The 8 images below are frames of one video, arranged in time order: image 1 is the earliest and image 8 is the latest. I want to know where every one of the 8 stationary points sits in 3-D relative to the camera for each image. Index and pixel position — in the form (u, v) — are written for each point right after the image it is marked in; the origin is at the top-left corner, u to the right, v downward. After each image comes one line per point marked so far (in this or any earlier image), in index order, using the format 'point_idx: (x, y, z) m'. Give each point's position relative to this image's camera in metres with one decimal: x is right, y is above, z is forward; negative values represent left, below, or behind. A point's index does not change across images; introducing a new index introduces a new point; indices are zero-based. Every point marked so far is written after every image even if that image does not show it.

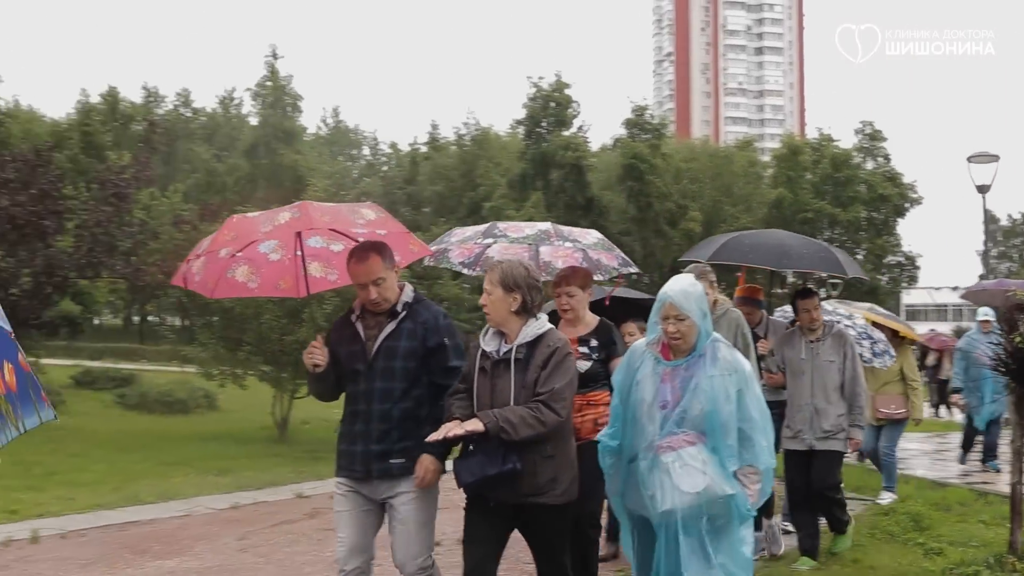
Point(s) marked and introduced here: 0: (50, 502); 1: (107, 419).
0: (-3.9, -1.8, +8.6) m
1: (-6.0, -2.0, +15.2) m
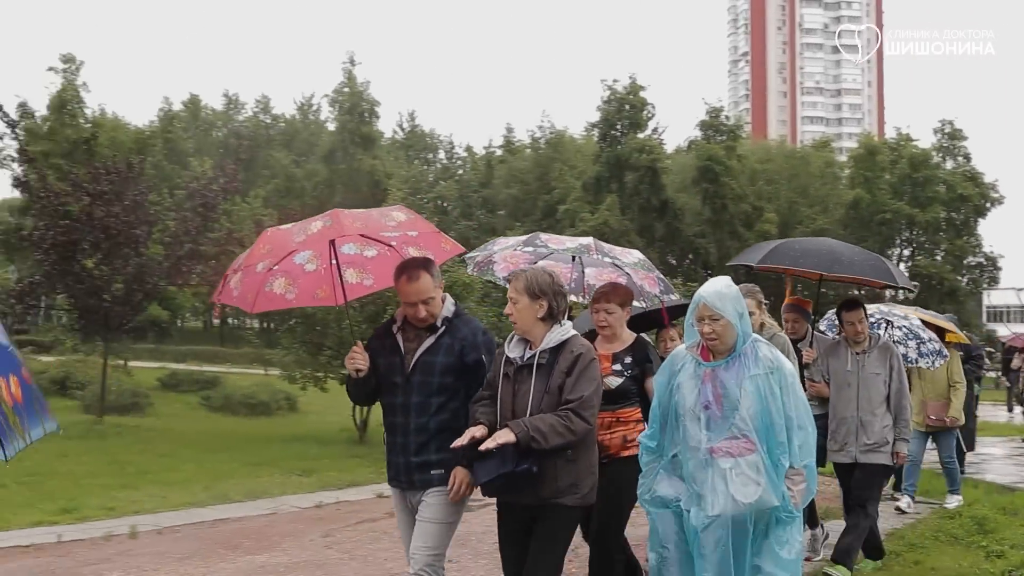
0: (-3.2, -1.9, +9.1) m
1: (-4.9, -2.1, +15.9) m
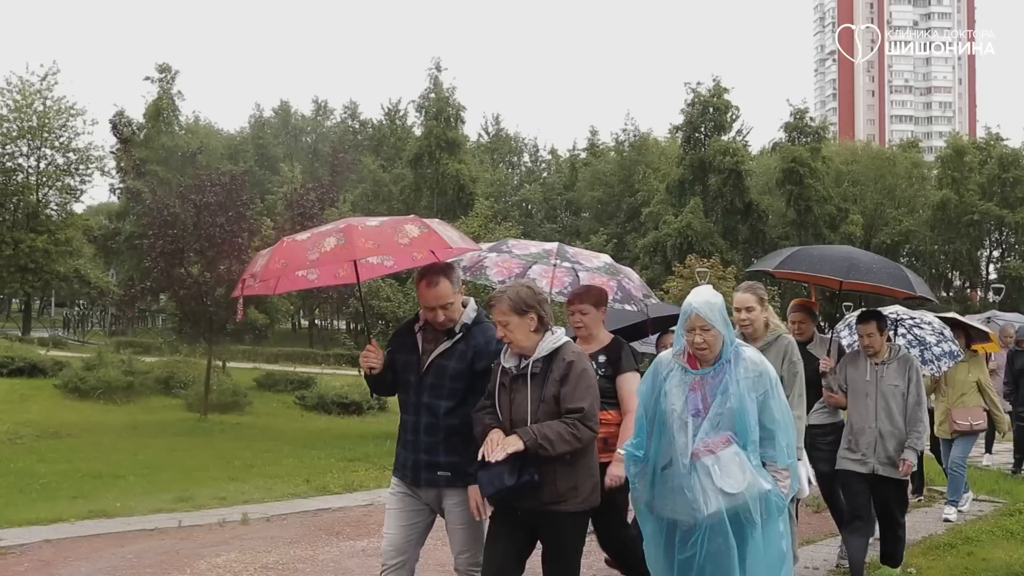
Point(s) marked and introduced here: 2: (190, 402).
0: (-2.5, -2.0, +9.9) m
1: (-3.6, -2.1, +16.8) m
2: (-5.2, -1.8, +16.5) m
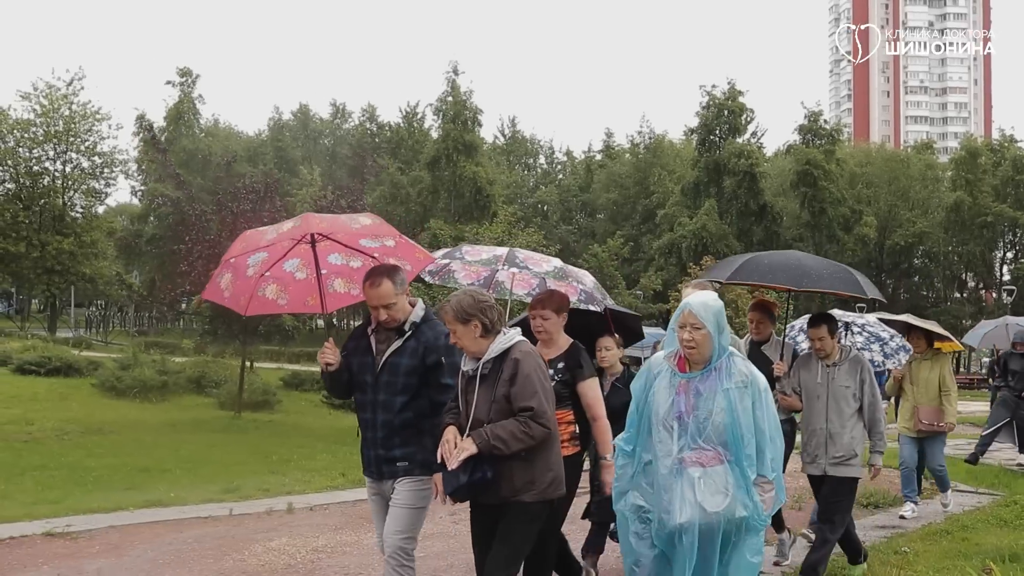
0: (-2.2, -2.0, +10.5) m
1: (-3.2, -2.2, +17.4) m
2: (-4.9, -1.9, +17.1) m
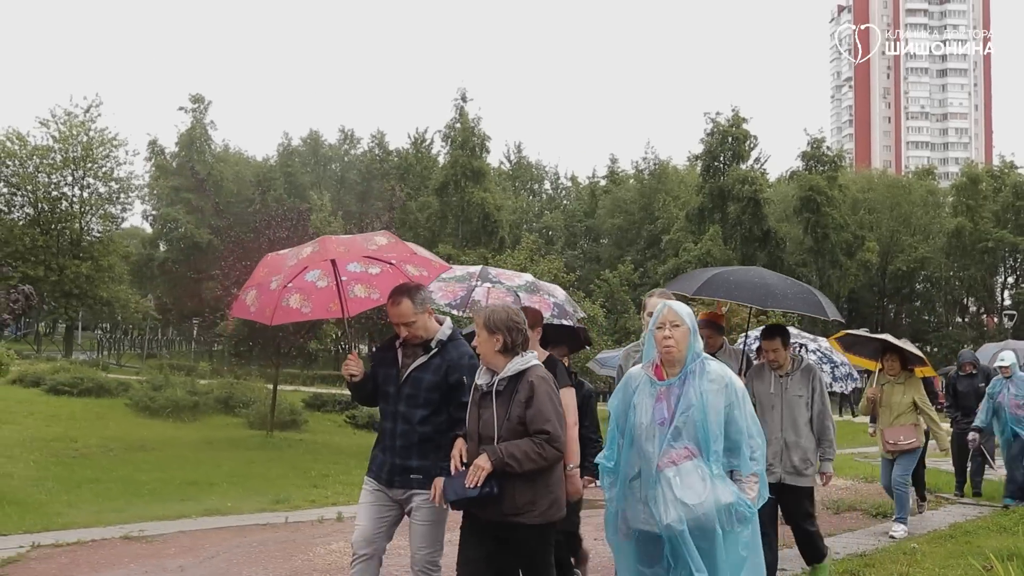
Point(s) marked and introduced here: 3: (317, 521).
0: (-1.9, -2.3, +11.2) m
1: (-2.9, -2.6, +18.0) m
2: (-4.5, -2.3, +17.8) m
3: (-1.8, -2.1, +9.4) m
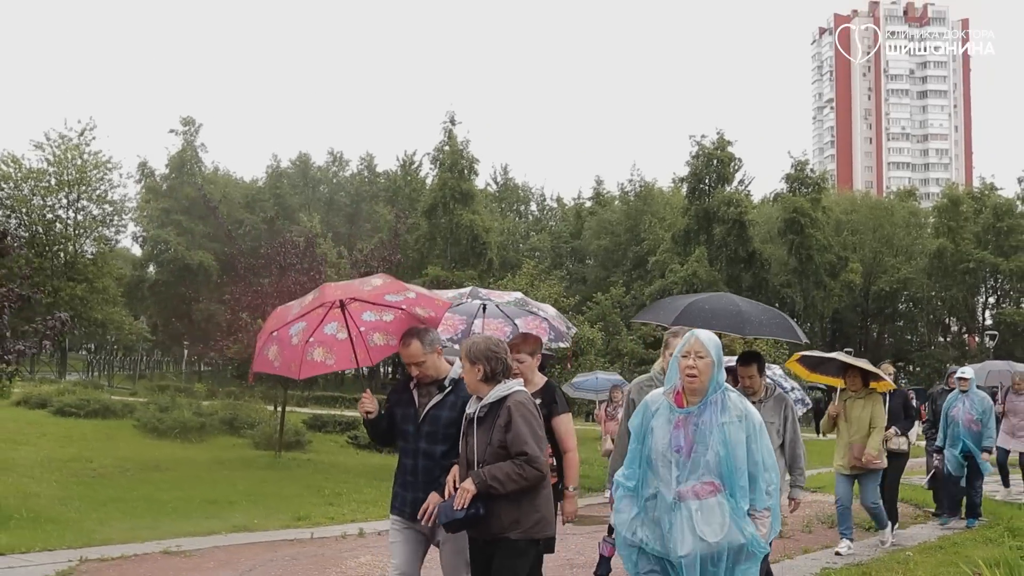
0: (-1.8, -2.6, +11.6) m
1: (-2.9, -3.0, +18.5) m
2: (-4.5, -2.7, +18.2) m
3: (-1.7, -2.4, +9.9) m
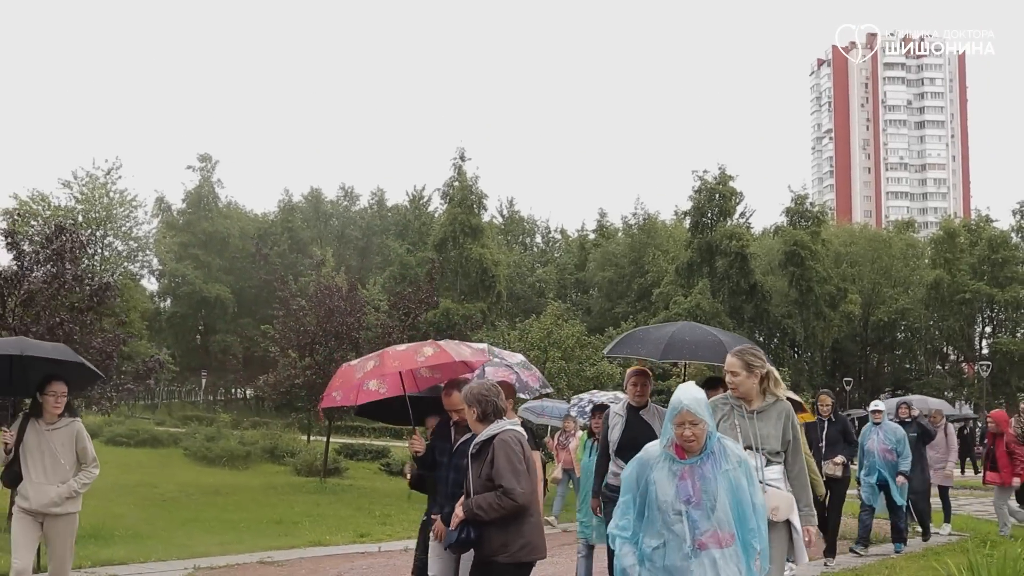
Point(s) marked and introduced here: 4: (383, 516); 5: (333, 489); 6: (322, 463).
0: (-1.3, -3.1, +13.1) m
1: (-2.5, -3.8, +20.0) m
2: (-4.1, -3.5, +19.7) m
3: (-1.2, -2.9, +11.4) m
4: (-1.9, -3.3, +14.6) m
5: (-3.1, -3.5, +17.6) m
6: (-3.7, -3.4, +19.7) m
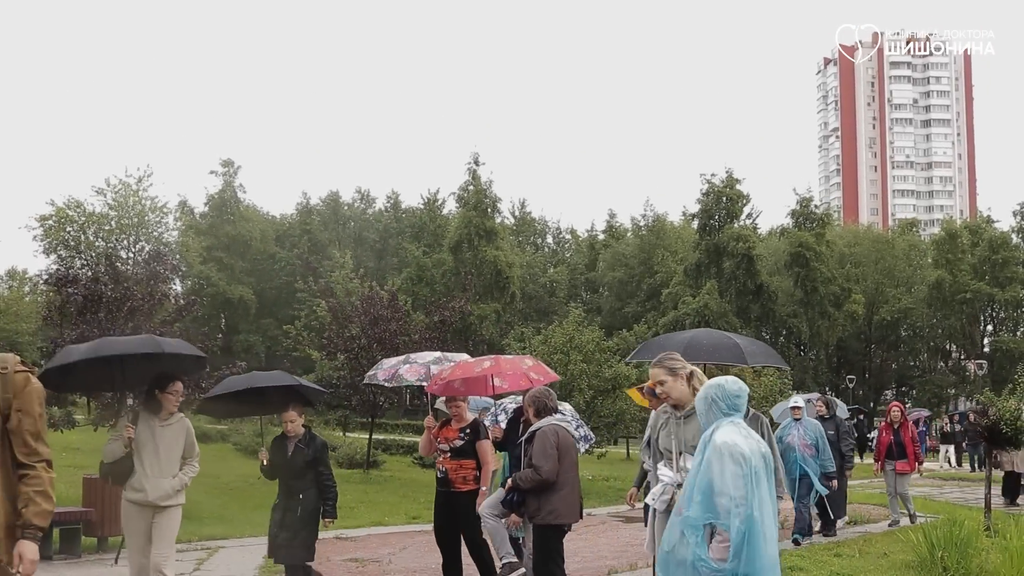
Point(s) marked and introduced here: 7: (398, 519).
0: (-0.9, -3.3, +15.0) m
1: (-2.0, -4.0, +21.9) m
2: (-3.6, -3.7, +21.6) m
3: (-0.8, -3.1, +13.3) m
4: (-1.4, -3.5, +16.5) m
5: (-2.6, -3.7, +19.5) m
6: (-3.2, -3.6, +21.6) m
7: (-1.6, -3.2, +14.3) m
